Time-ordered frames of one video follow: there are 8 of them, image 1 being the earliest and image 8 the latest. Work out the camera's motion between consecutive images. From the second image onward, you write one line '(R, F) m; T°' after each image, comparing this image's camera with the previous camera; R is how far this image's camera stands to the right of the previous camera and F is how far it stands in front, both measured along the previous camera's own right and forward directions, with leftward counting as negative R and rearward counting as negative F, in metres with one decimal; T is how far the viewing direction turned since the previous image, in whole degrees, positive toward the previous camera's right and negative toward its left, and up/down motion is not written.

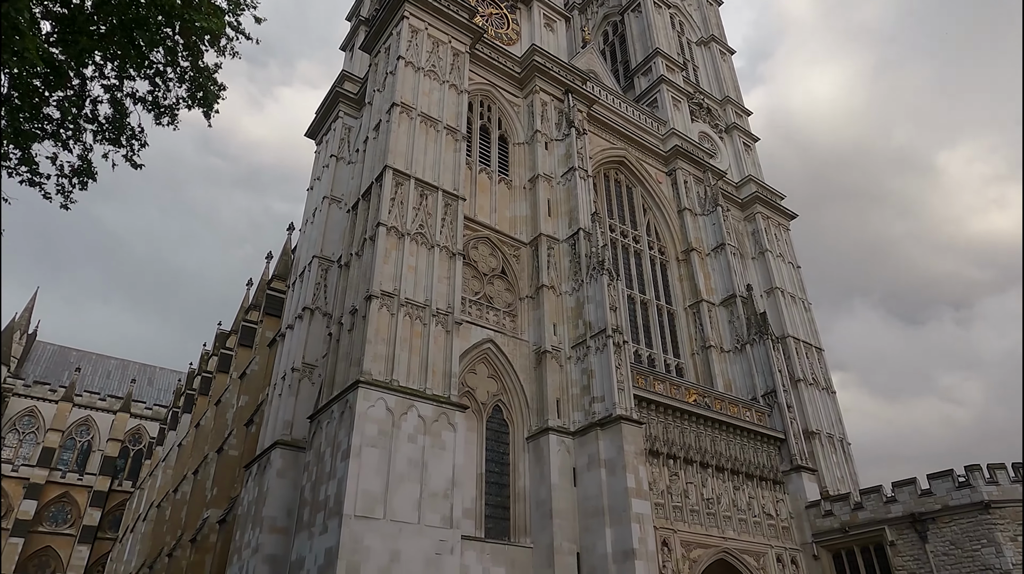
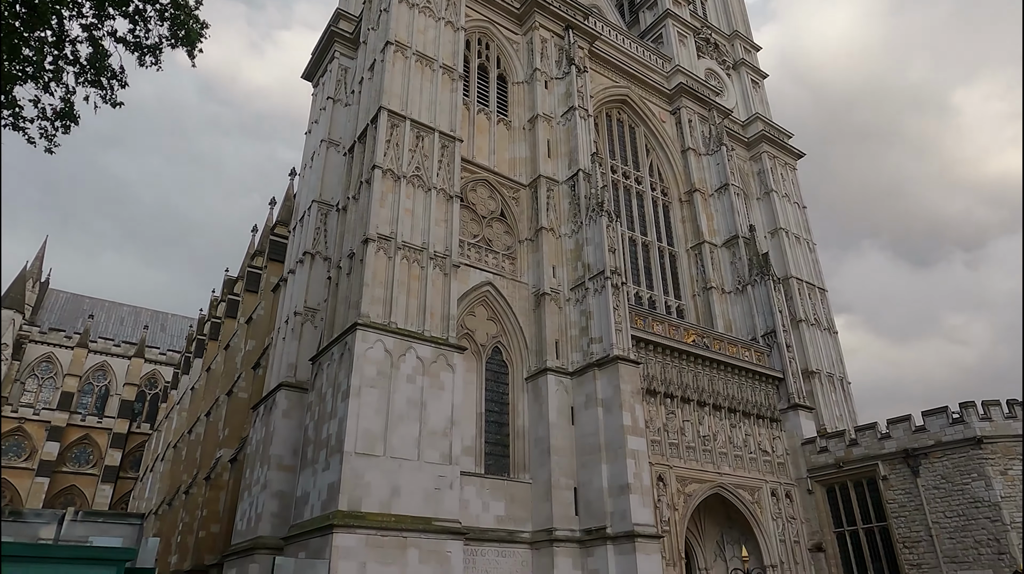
(+0.3, 0.0) m; -1°
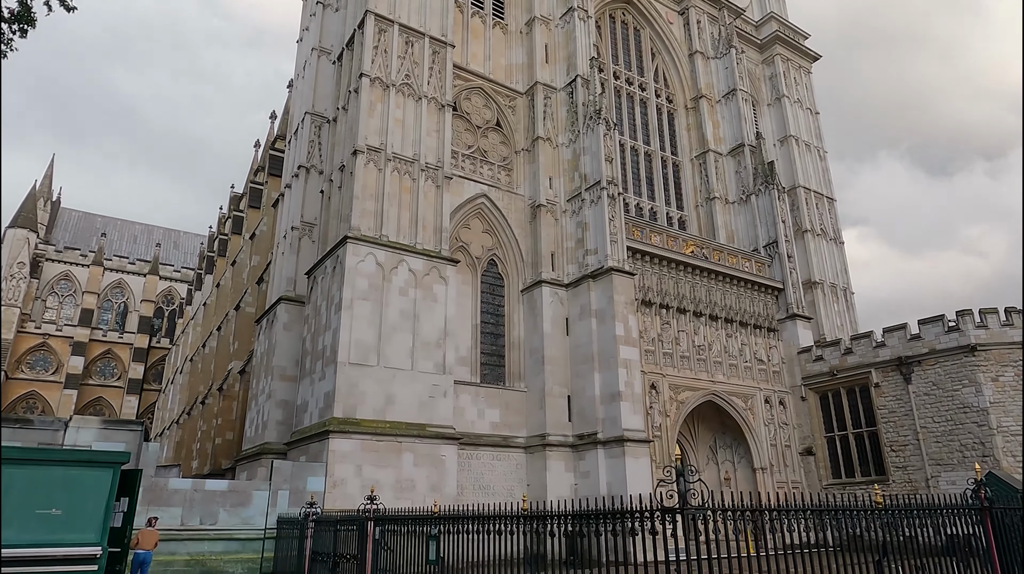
(+0.6, +0.1) m; -1°
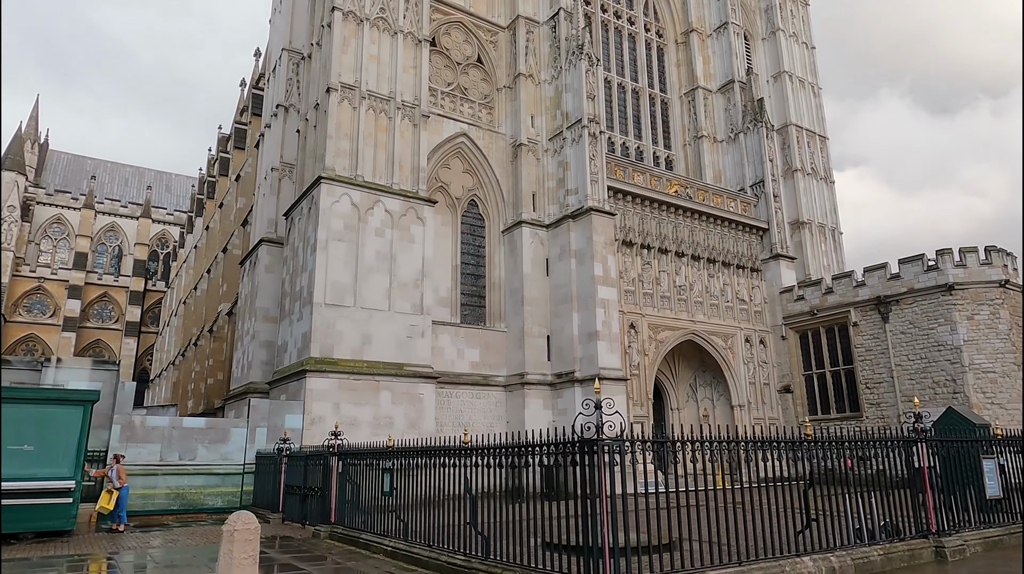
(+0.6, 0.0) m; 0°
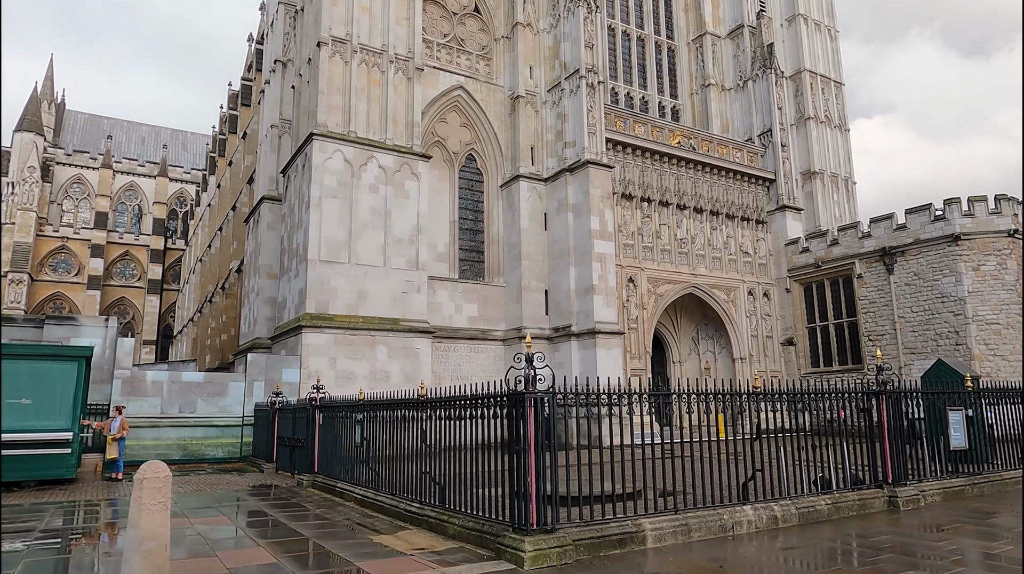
(+0.7, 0.0) m; -2°
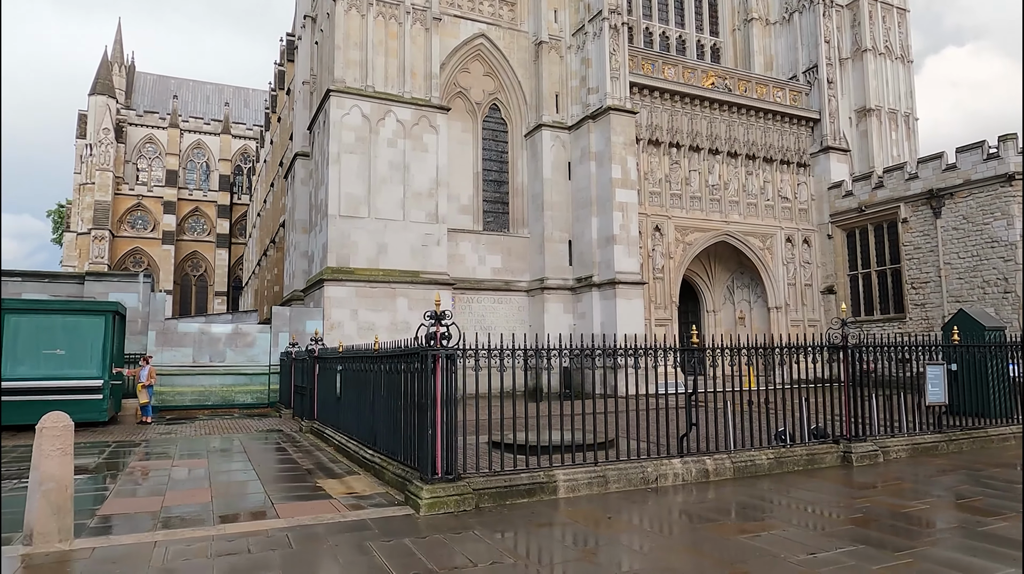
(+1.2, 0.0) m; -6°
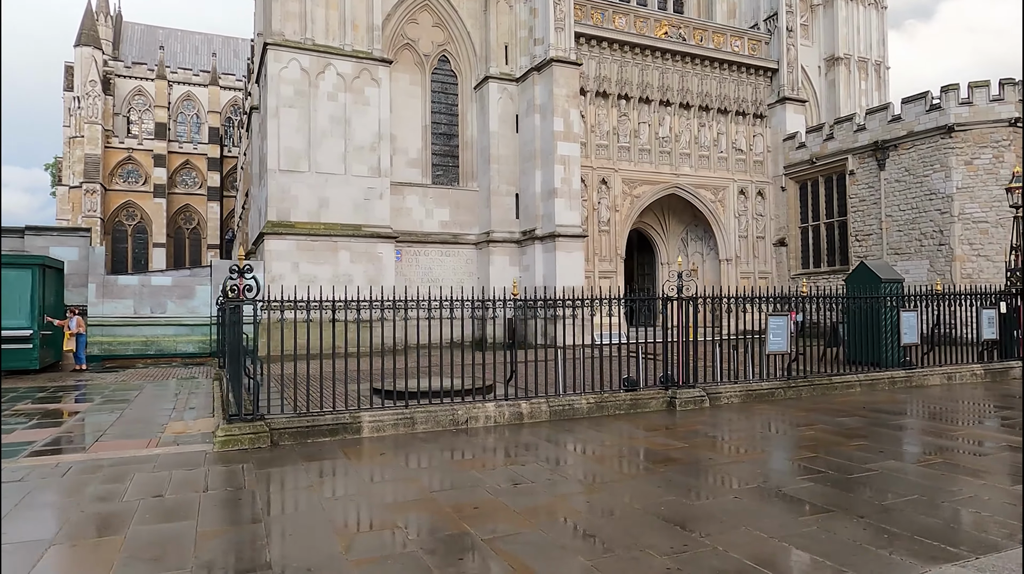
(+1.7, -0.3) m; -1°
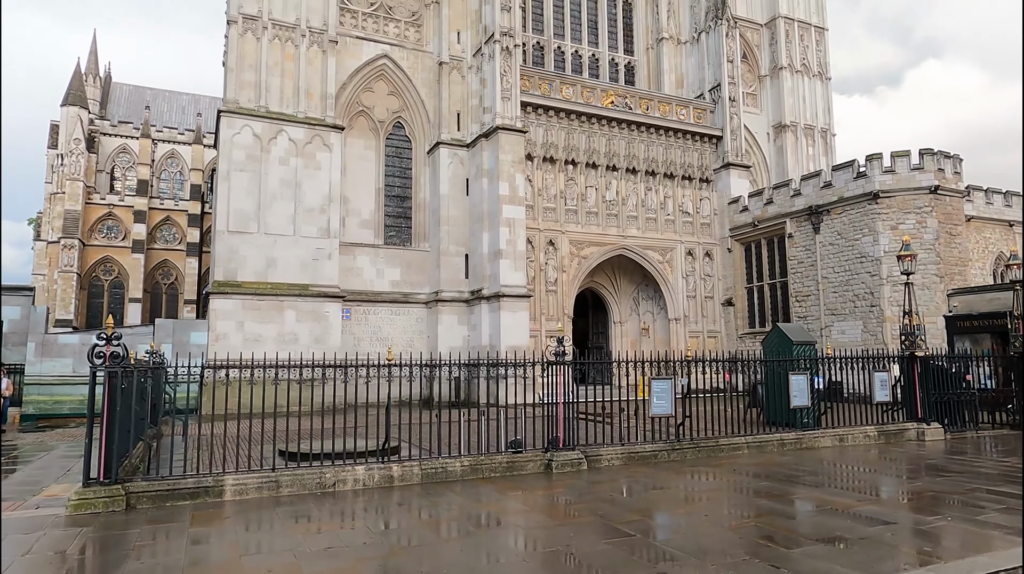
(+1.2, -0.3) m; +1°
